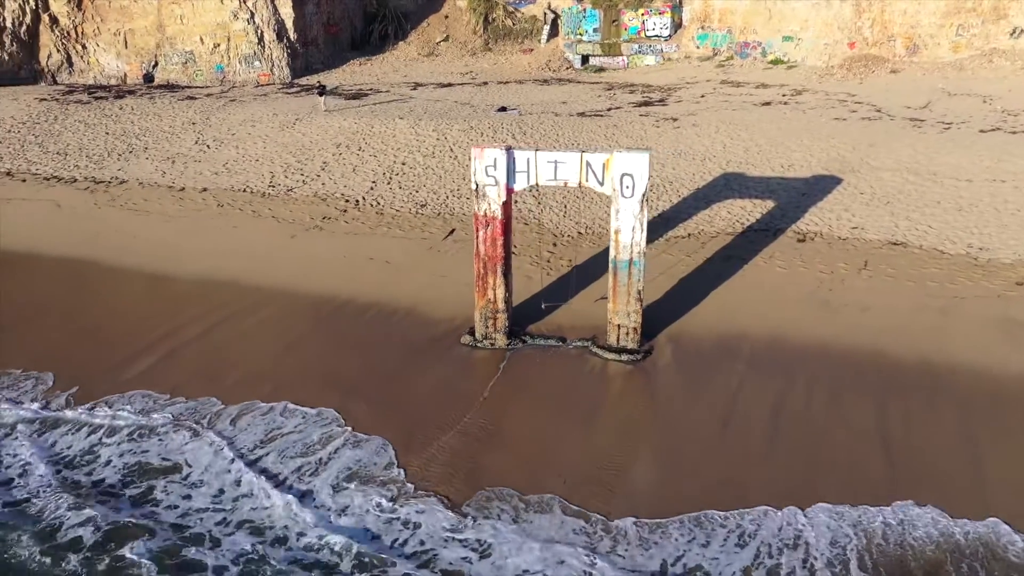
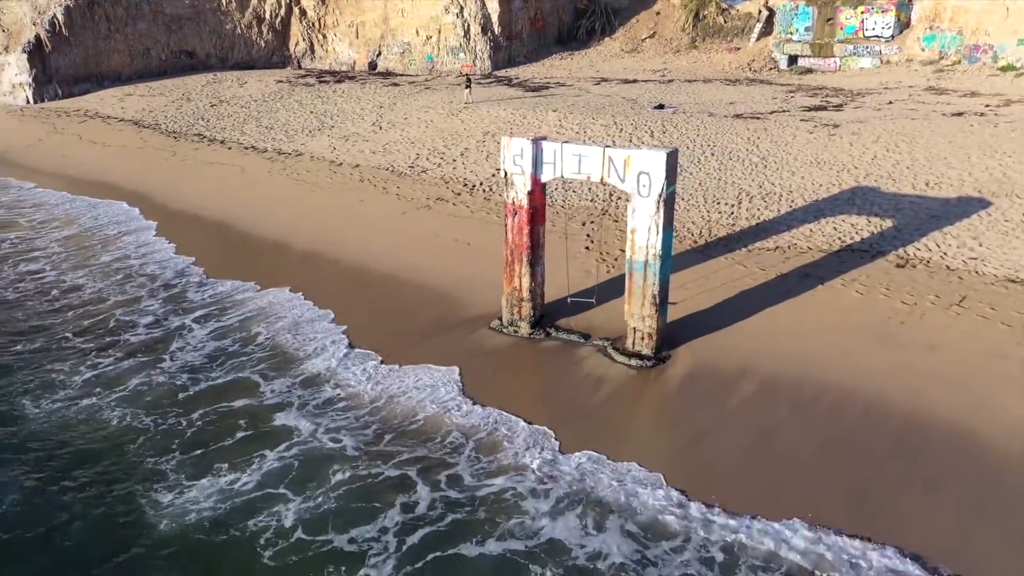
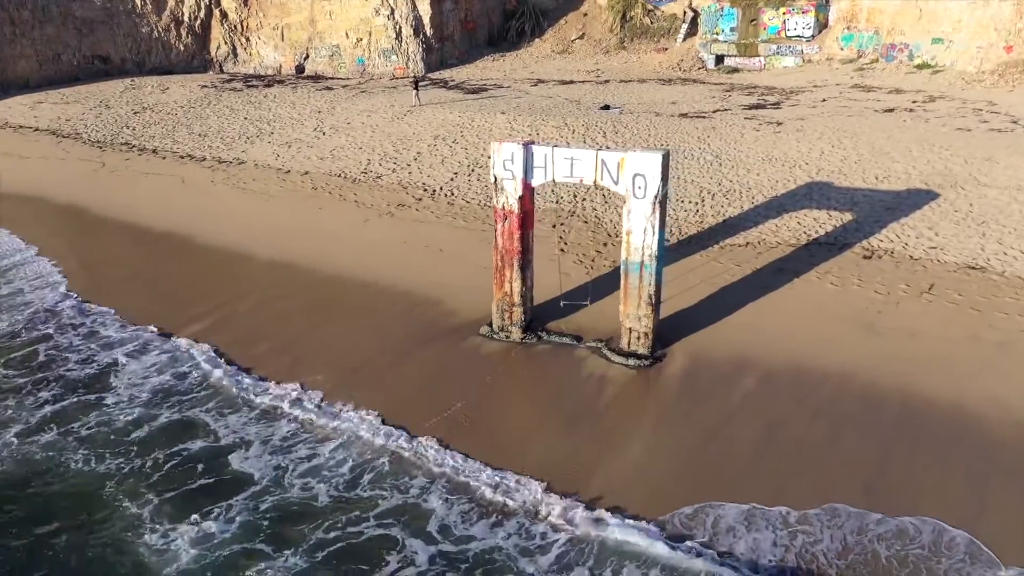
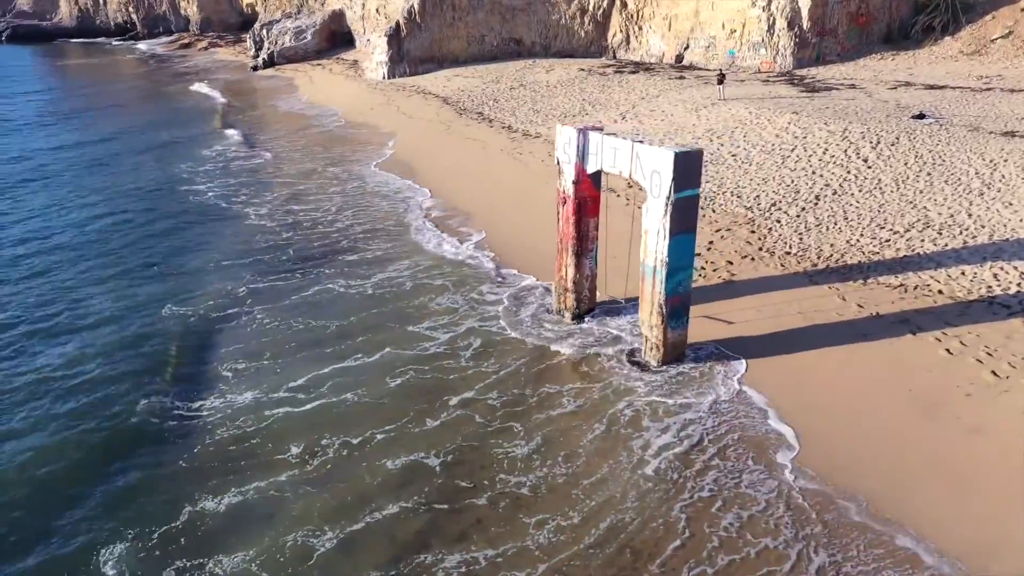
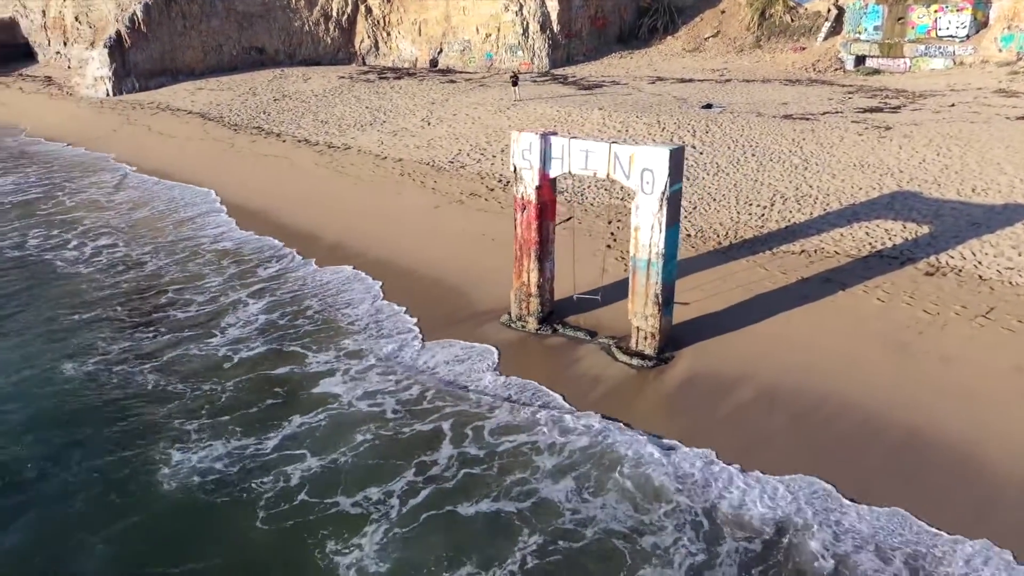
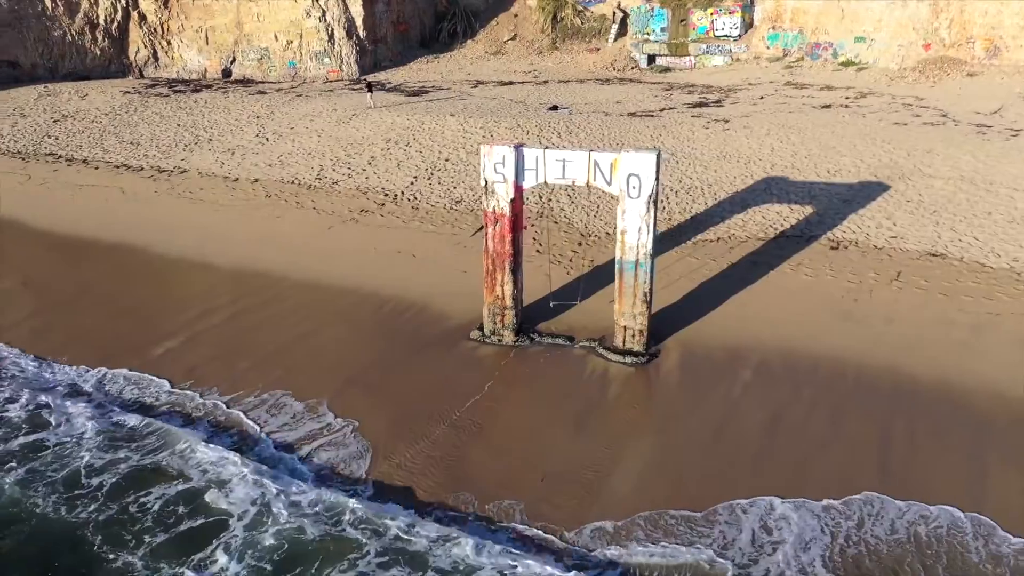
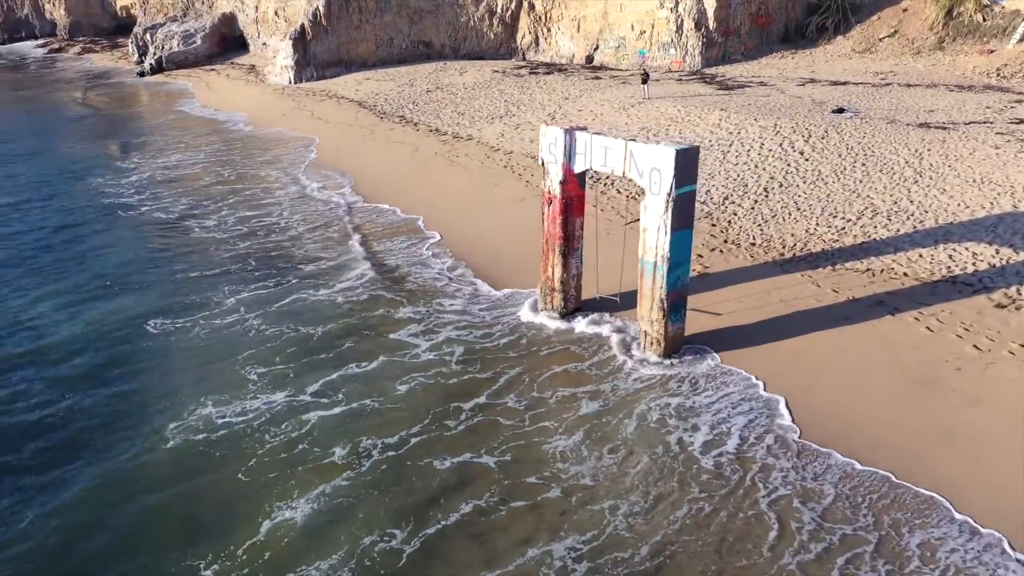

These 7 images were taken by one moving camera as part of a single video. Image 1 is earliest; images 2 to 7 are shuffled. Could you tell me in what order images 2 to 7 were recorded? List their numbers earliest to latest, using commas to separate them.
6, 3, 2, 5, 7, 4
